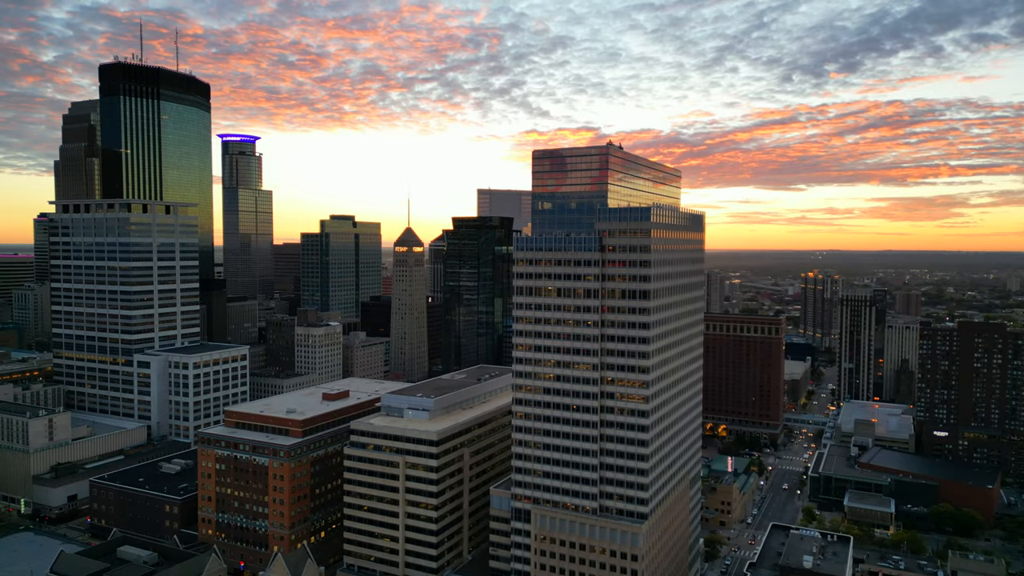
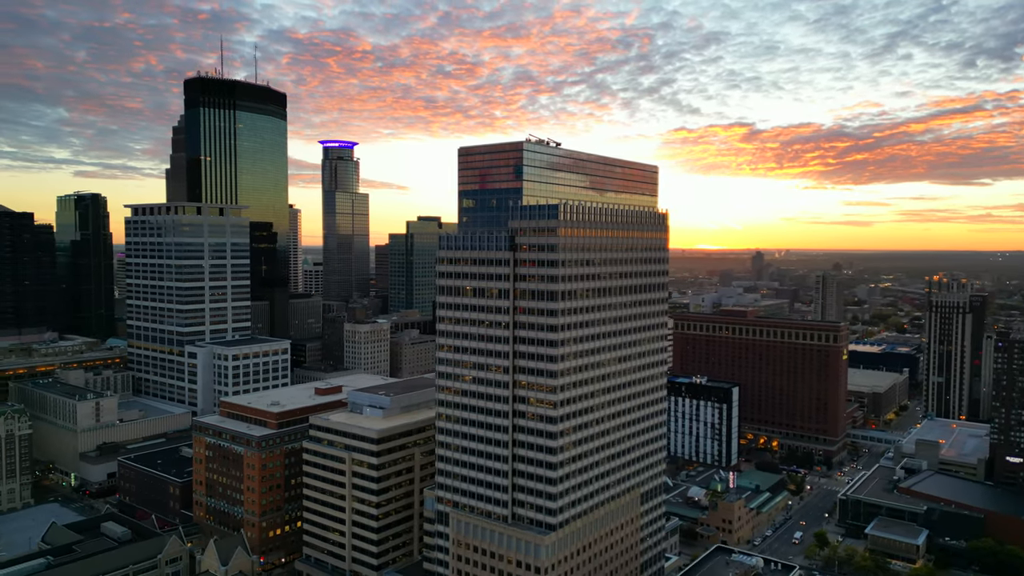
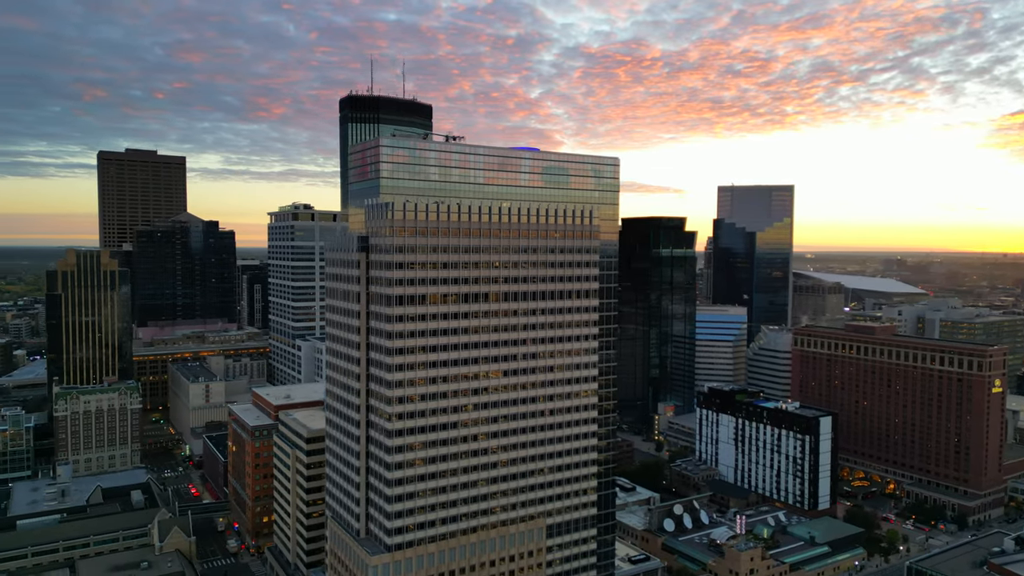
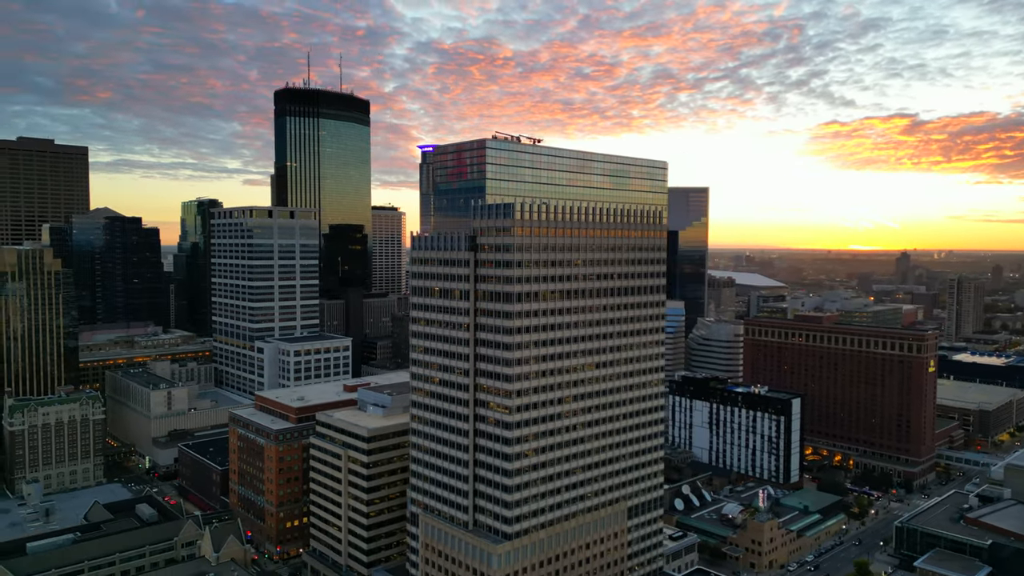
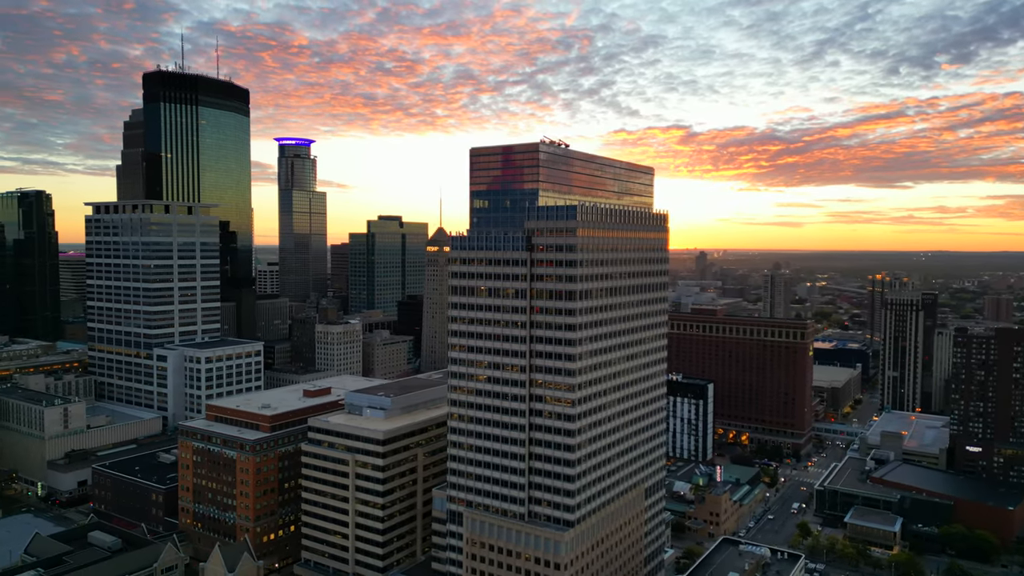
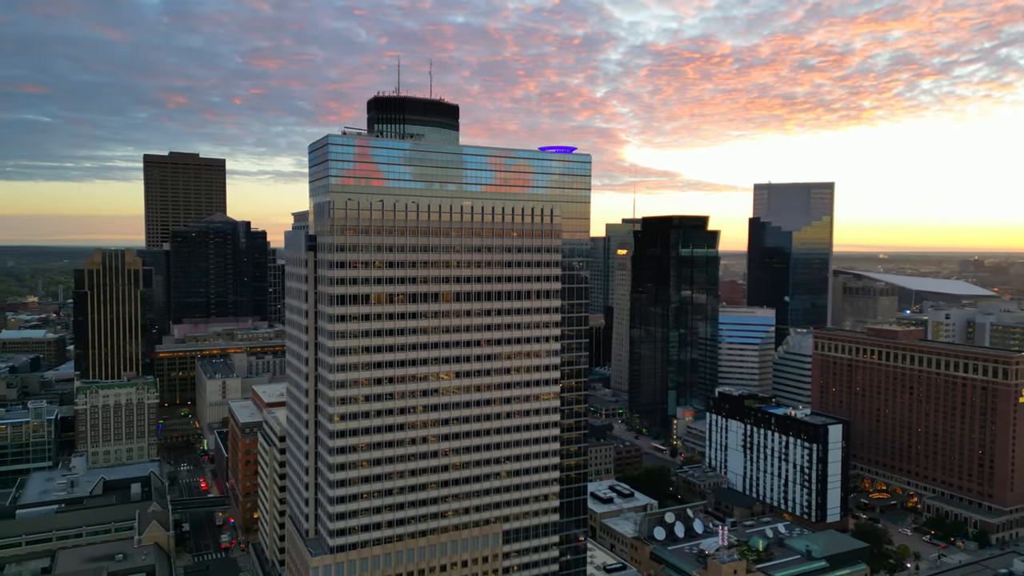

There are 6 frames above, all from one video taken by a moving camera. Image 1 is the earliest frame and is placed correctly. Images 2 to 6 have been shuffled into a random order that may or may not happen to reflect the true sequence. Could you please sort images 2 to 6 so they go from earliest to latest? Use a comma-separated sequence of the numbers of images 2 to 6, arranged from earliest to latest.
5, 2, 4, 3, 6
